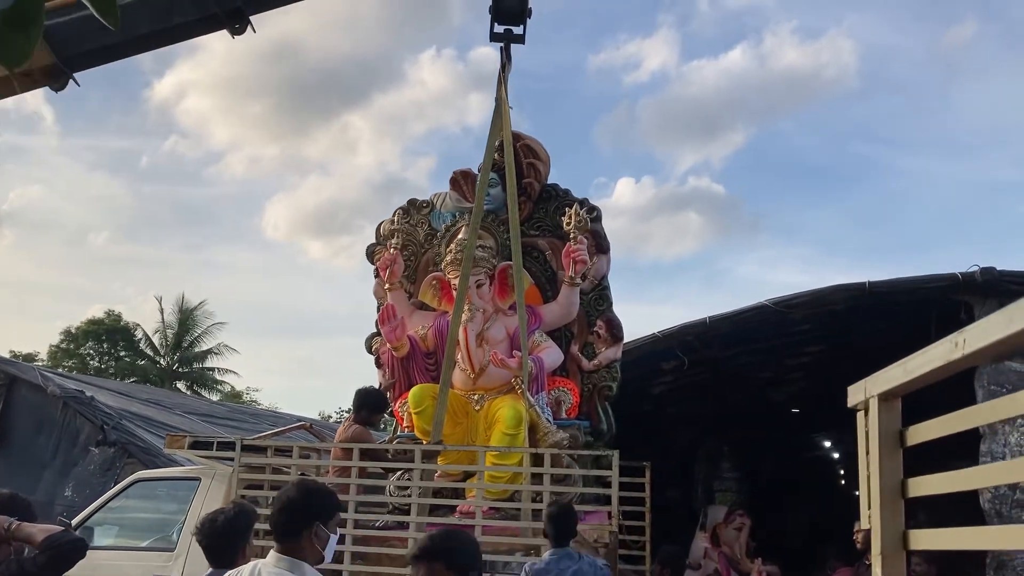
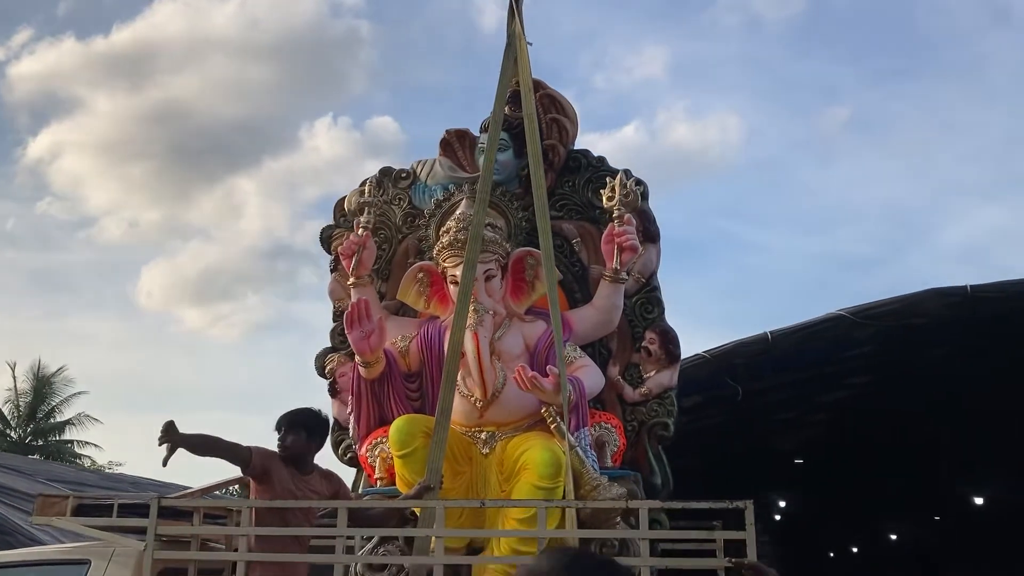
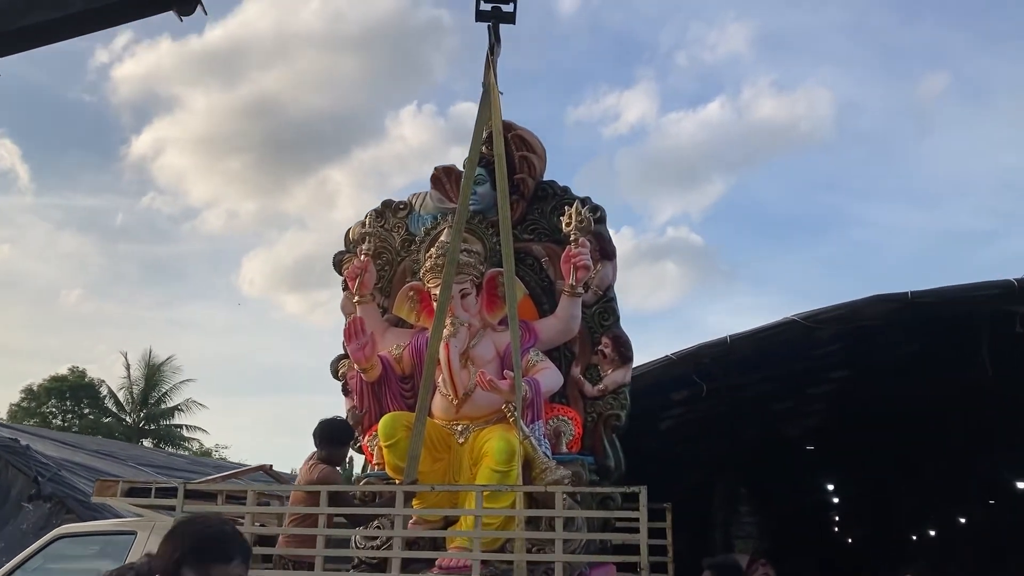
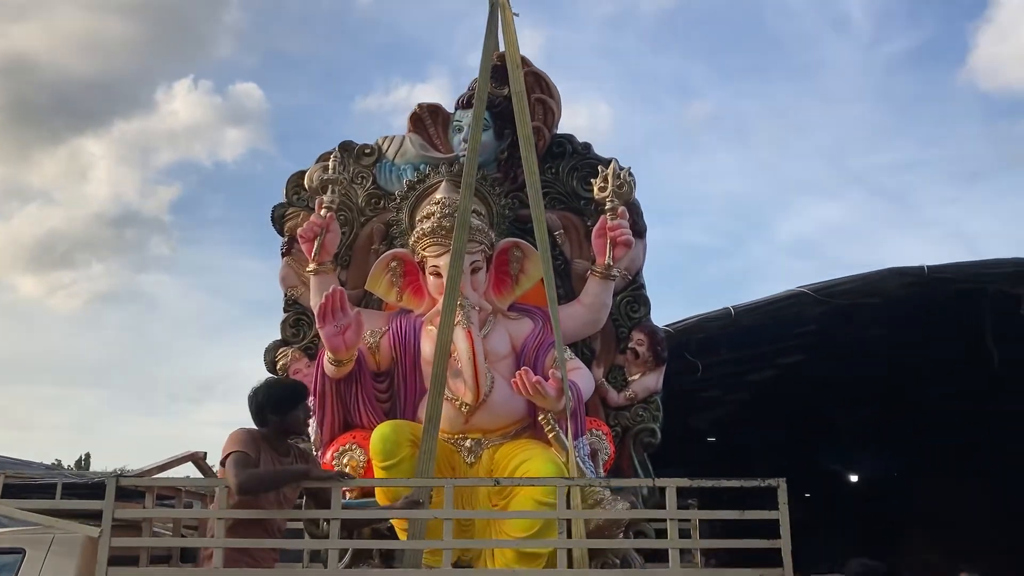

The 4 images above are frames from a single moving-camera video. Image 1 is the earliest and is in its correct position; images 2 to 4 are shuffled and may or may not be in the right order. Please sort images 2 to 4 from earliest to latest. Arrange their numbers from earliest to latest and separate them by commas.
3, 2, 4
